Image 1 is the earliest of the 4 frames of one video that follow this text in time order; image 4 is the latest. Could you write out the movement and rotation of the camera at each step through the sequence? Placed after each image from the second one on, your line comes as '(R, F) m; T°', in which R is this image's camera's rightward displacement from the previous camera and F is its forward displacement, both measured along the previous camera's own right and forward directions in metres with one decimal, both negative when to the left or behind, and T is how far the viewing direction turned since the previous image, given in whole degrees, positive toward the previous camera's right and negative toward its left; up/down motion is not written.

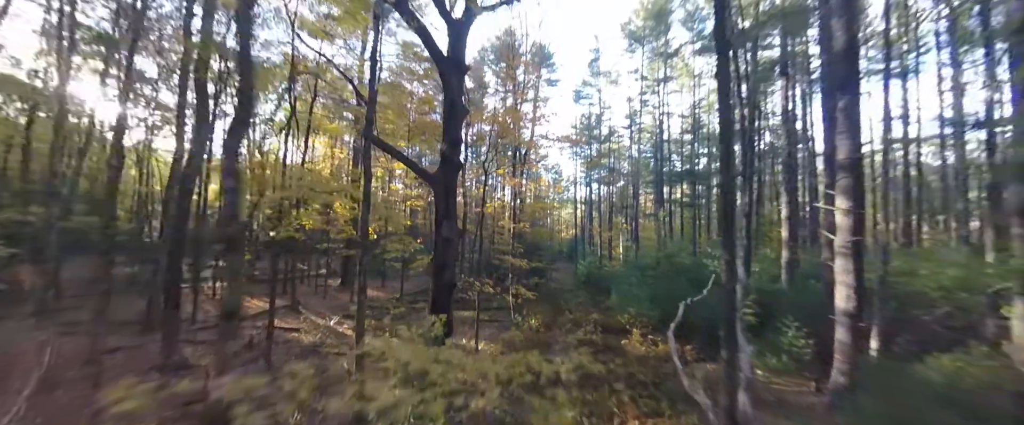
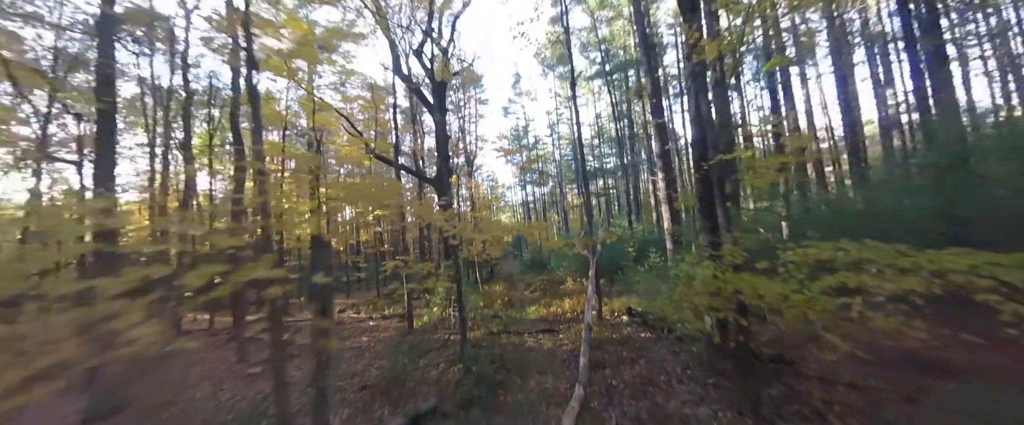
(-1.2, -3.5) m; +12°
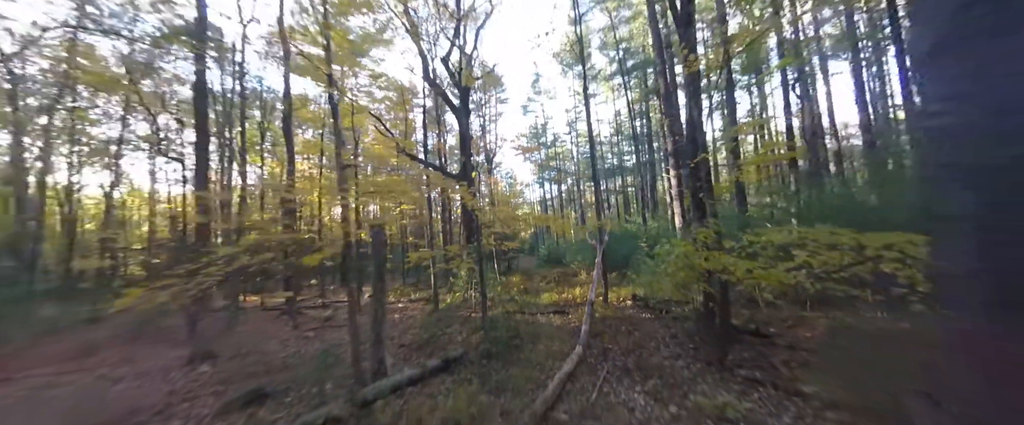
(+0.1, -0.8) m; -4°
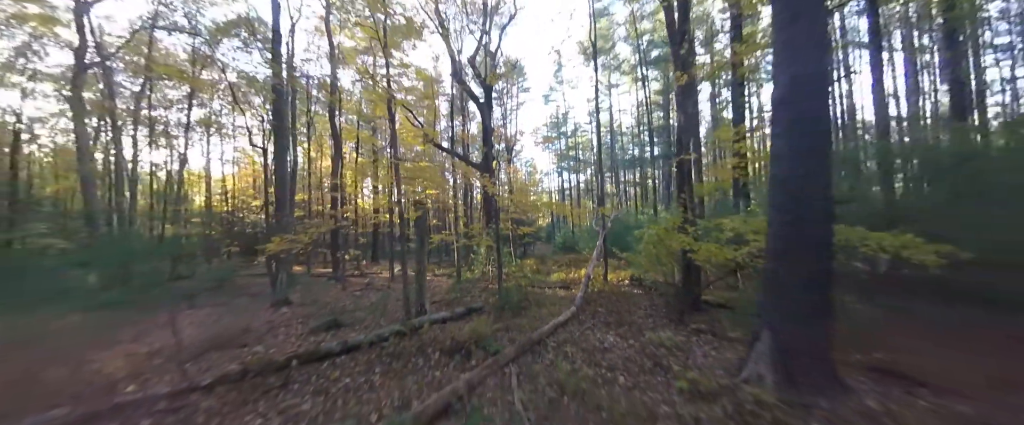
(+0.1, -1.1) m; -4°
